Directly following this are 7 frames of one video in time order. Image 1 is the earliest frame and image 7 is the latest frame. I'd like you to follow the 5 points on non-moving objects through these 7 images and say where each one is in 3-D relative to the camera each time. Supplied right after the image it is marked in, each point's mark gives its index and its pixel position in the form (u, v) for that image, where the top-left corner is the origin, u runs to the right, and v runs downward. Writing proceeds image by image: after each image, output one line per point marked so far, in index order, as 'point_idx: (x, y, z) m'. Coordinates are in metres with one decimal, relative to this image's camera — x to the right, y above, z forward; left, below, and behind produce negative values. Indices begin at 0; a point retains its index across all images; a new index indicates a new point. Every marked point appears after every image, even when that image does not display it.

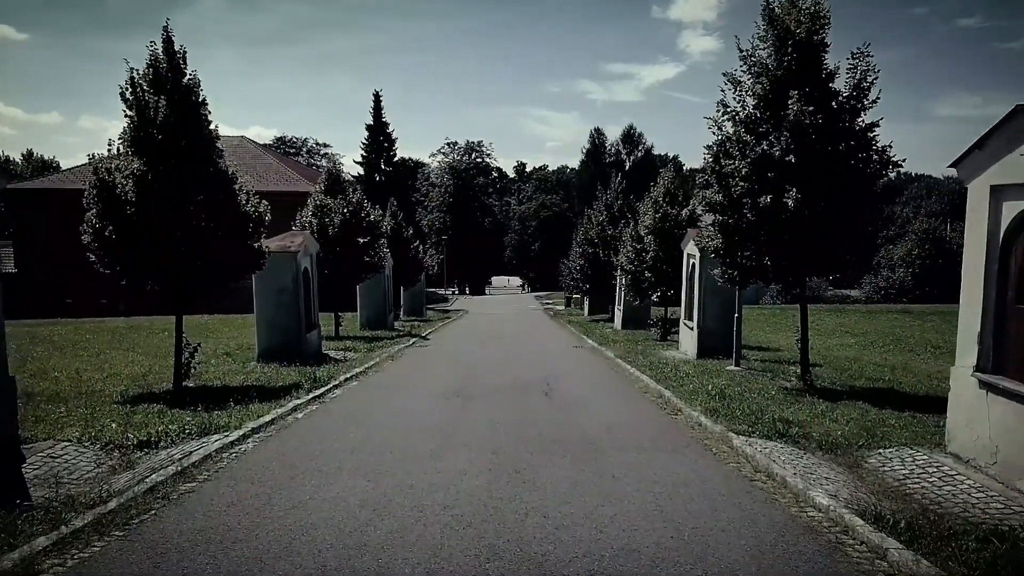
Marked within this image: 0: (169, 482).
0: (-2.7, -1.5, +6.1) m
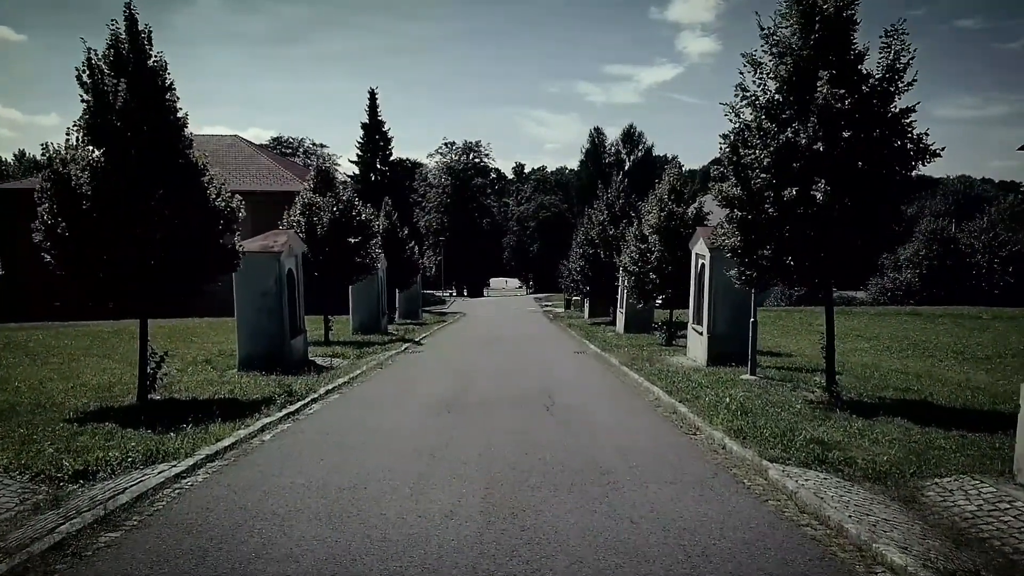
0: (-2.8, -1.6, +5.0) m
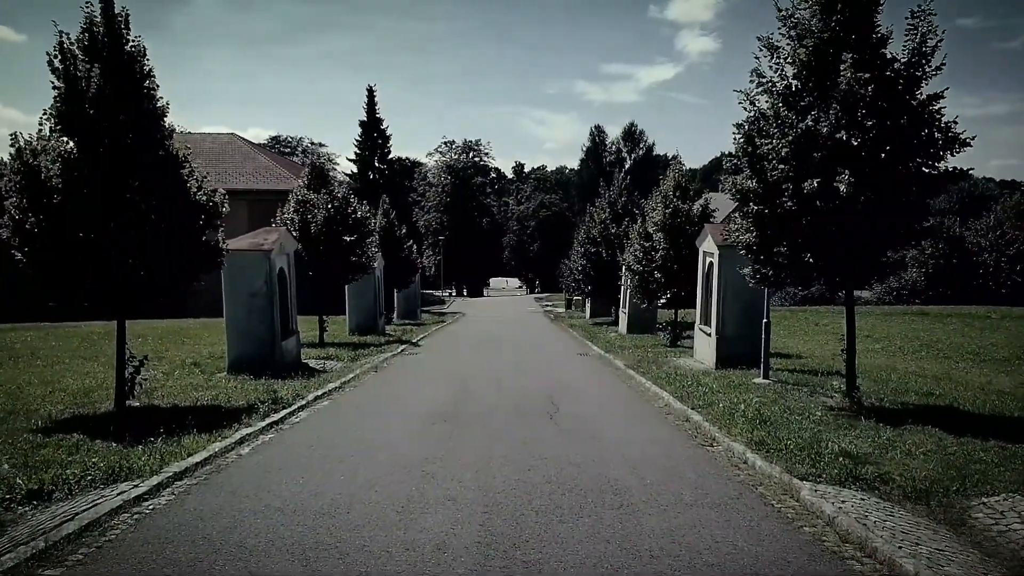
0: (-2.8, -1.6, +4.3) m
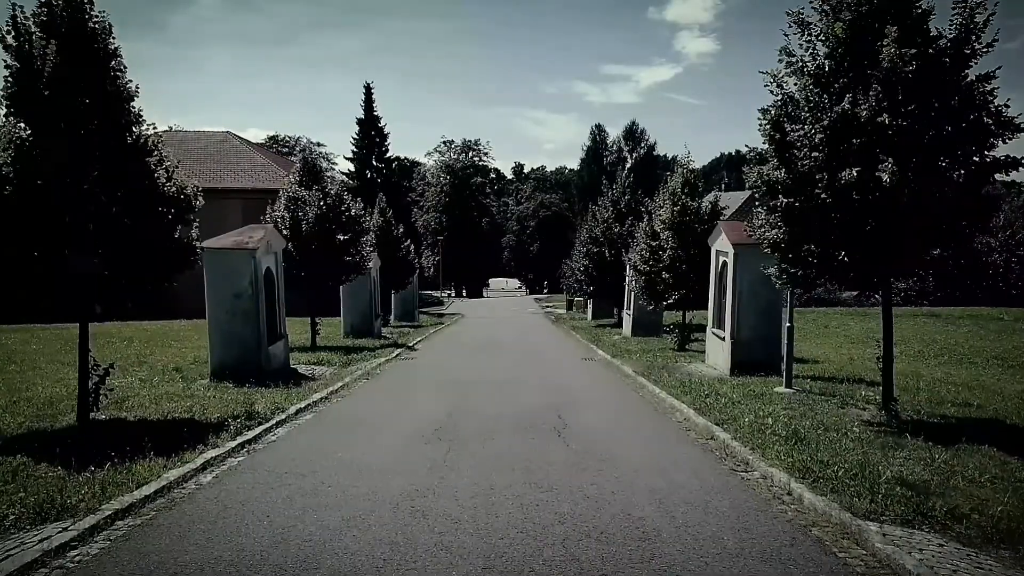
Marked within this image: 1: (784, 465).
0: (-2.7, -1.6, +3.3) m
1: (+2.4, -1.5, +6.6) m
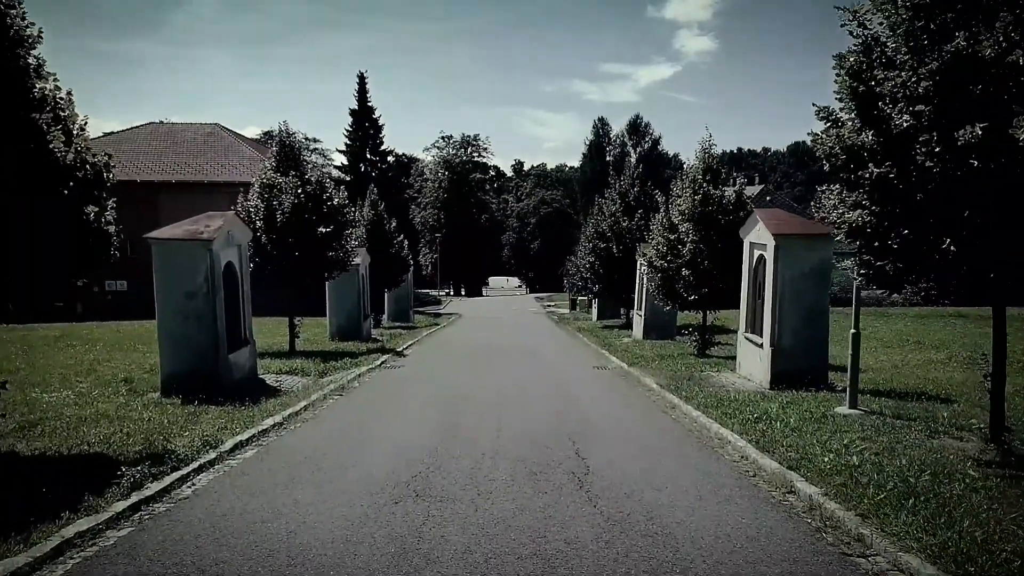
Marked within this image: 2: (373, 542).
0: (-2.7, -1.6, +1.1) m
1: (+2.4, -1.5, +4.4) m
2: (-0.9, -1.5, +4.7) m
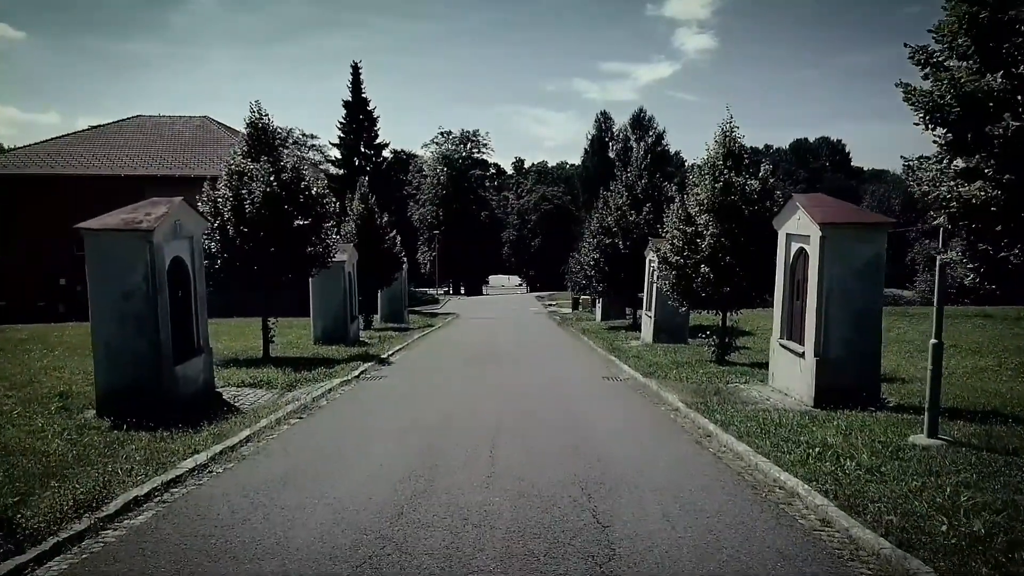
0: (-2.7, -1.6, -0.8) m
1: (+2.3, -1.5, +2.5) m
2: (-0.9, -1.6, +2.7) m
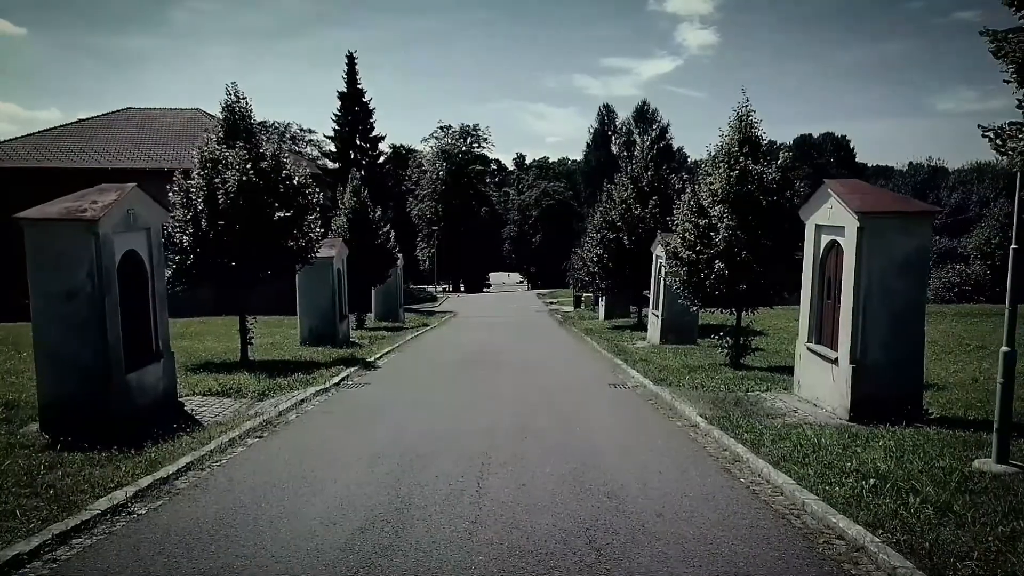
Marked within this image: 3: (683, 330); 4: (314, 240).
0: (-2.8, -1.6, -2.1) m
1: (+2.3, -1.5, +1.2) m
2: (-1.0, -1.6, +1.5) m
3: (+4.5, -1.1, +19.9) m
4: (-4.2, +1.0, +16.3) m
